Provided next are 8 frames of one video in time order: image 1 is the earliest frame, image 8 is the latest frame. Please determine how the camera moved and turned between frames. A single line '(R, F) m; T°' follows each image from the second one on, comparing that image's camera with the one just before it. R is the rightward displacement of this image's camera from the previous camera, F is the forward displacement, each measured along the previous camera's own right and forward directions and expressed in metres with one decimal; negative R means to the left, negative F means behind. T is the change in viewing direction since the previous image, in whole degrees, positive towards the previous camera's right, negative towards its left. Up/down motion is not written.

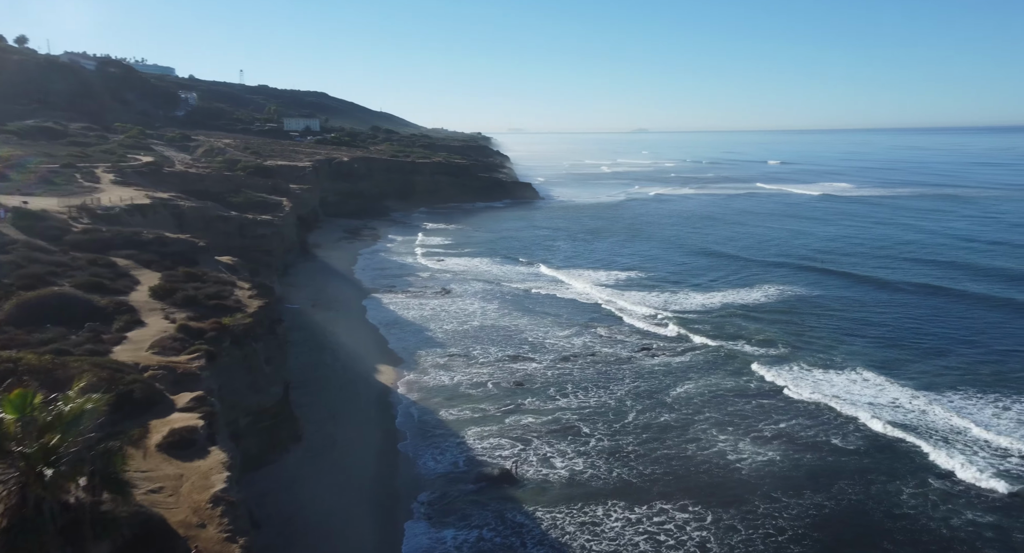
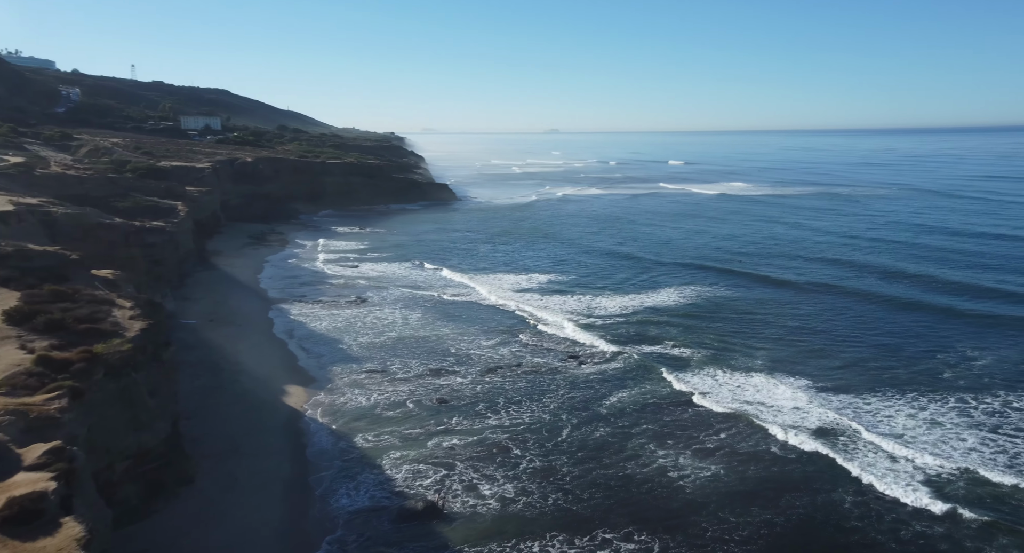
(-0.1, +1.3) m; +8°
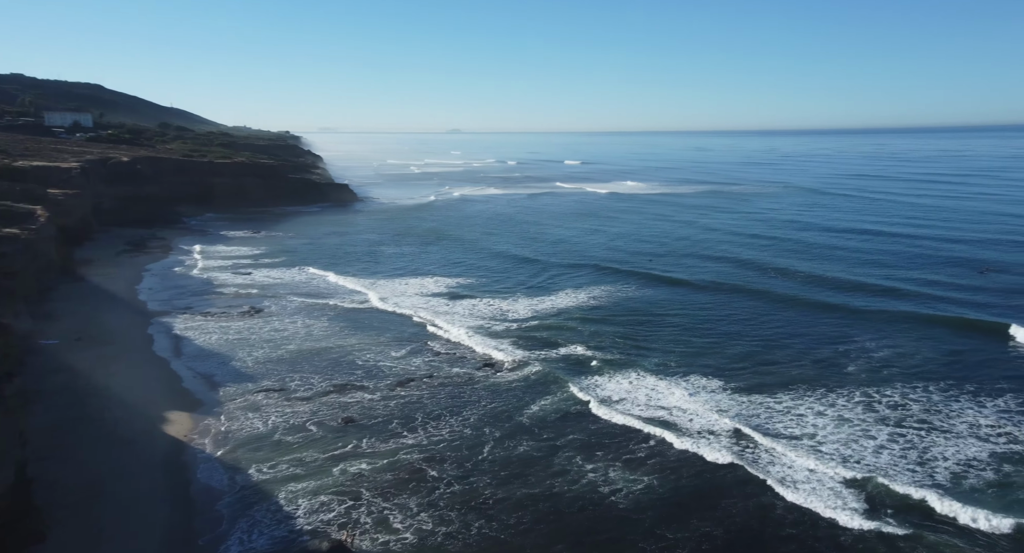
(-0.1, +1.2) m; +9°
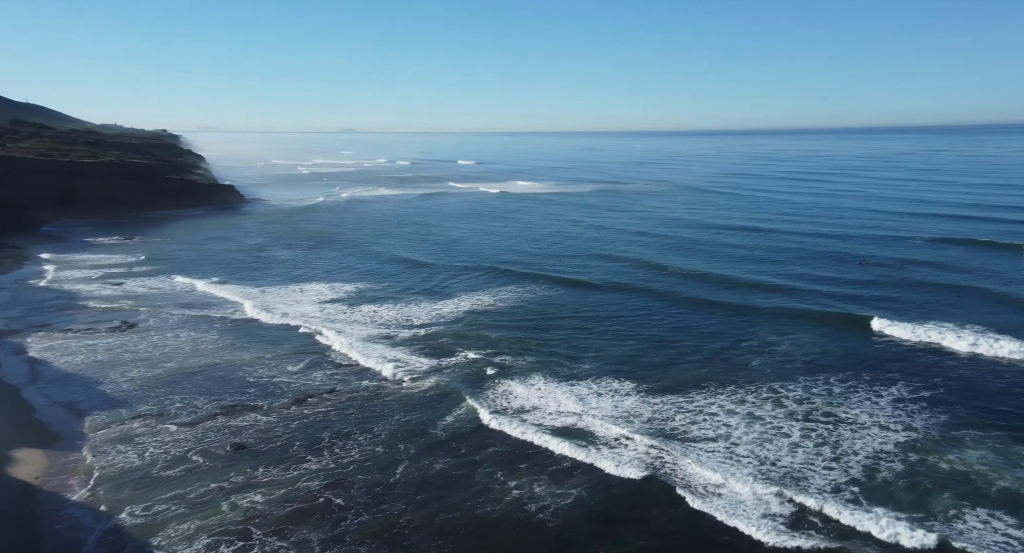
(-0.2, +1.1) m; +9°
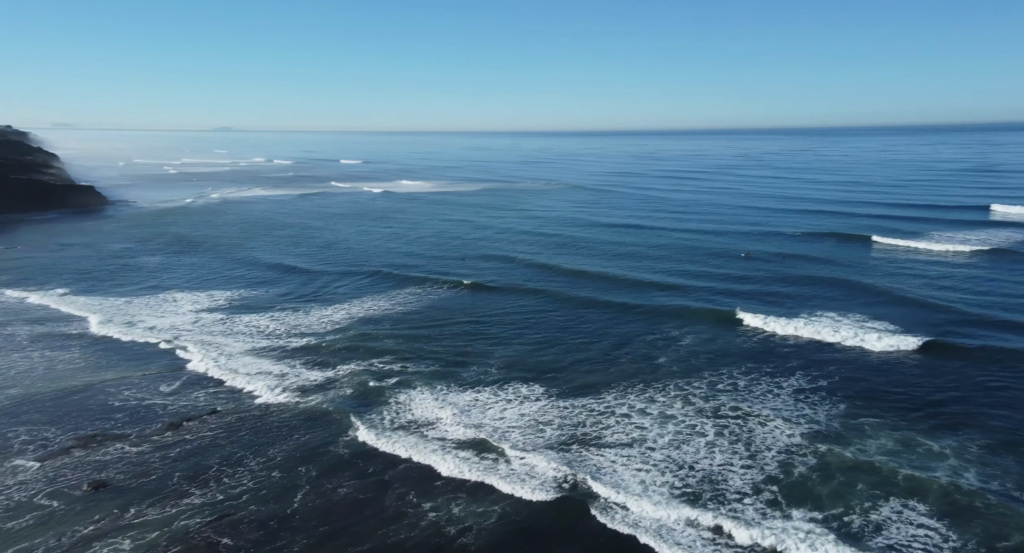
(-0.3, +0.9) m; +10°
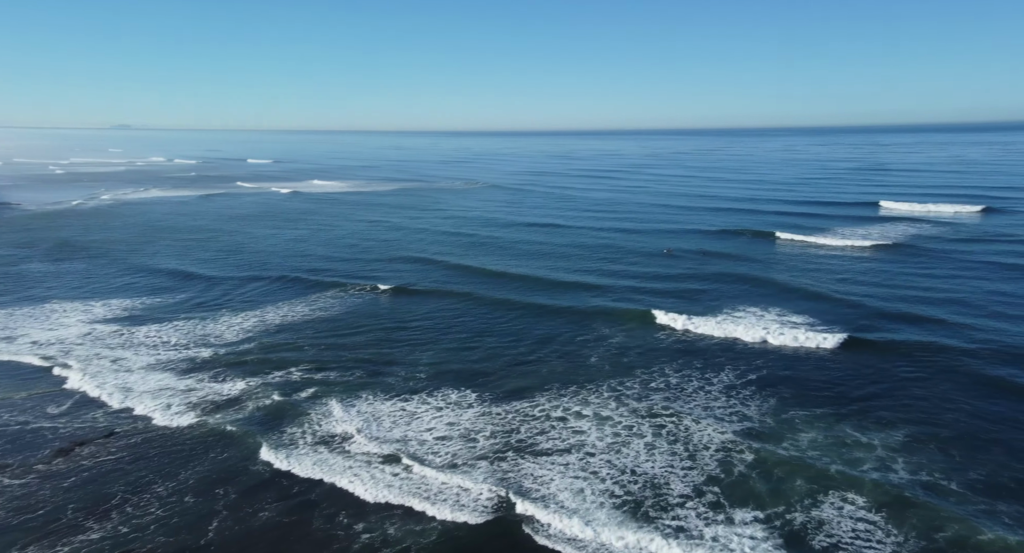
(-0.2, +0.5) m; +7°
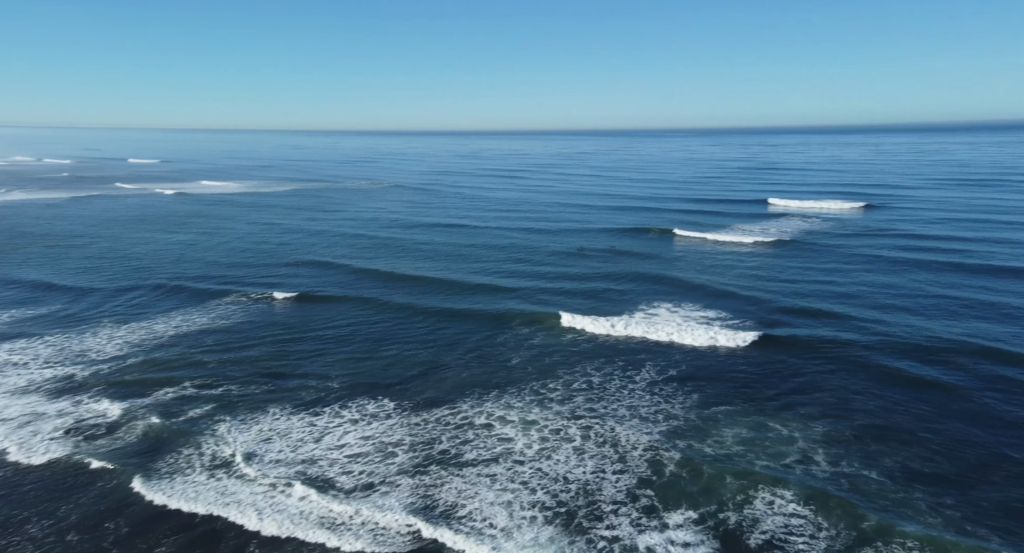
(-0.2, +0.5) m; +8°
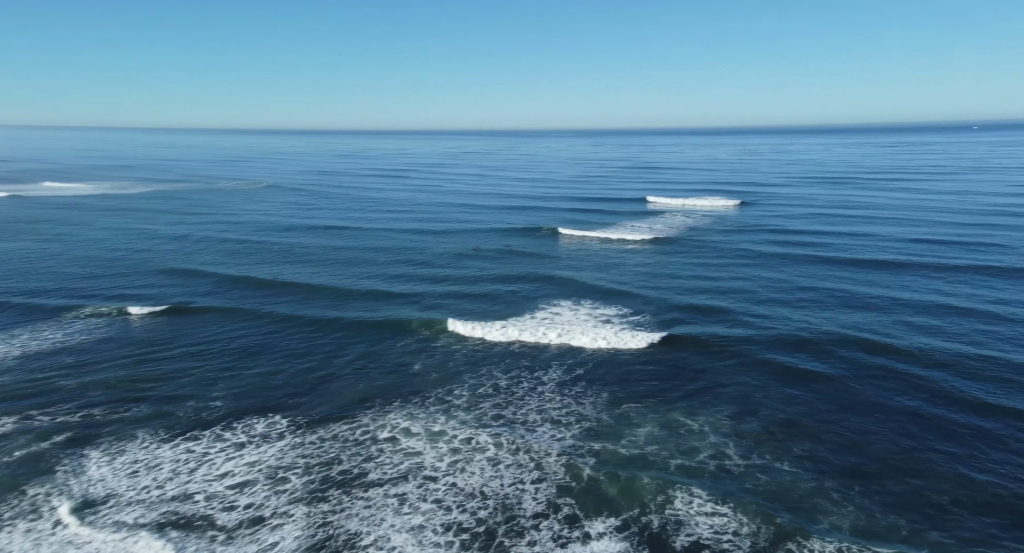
(-0.3, +0.7) m; +10°
